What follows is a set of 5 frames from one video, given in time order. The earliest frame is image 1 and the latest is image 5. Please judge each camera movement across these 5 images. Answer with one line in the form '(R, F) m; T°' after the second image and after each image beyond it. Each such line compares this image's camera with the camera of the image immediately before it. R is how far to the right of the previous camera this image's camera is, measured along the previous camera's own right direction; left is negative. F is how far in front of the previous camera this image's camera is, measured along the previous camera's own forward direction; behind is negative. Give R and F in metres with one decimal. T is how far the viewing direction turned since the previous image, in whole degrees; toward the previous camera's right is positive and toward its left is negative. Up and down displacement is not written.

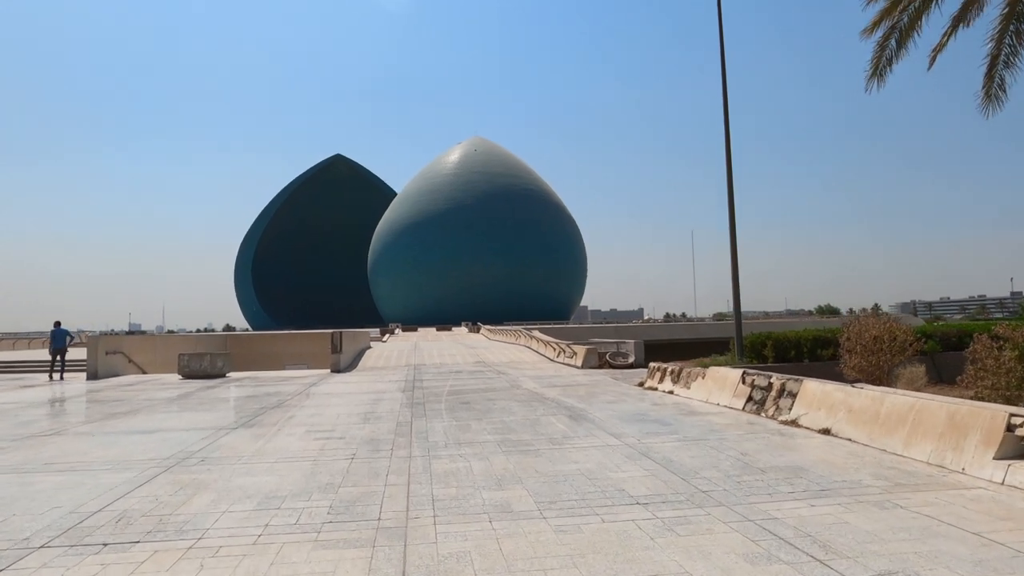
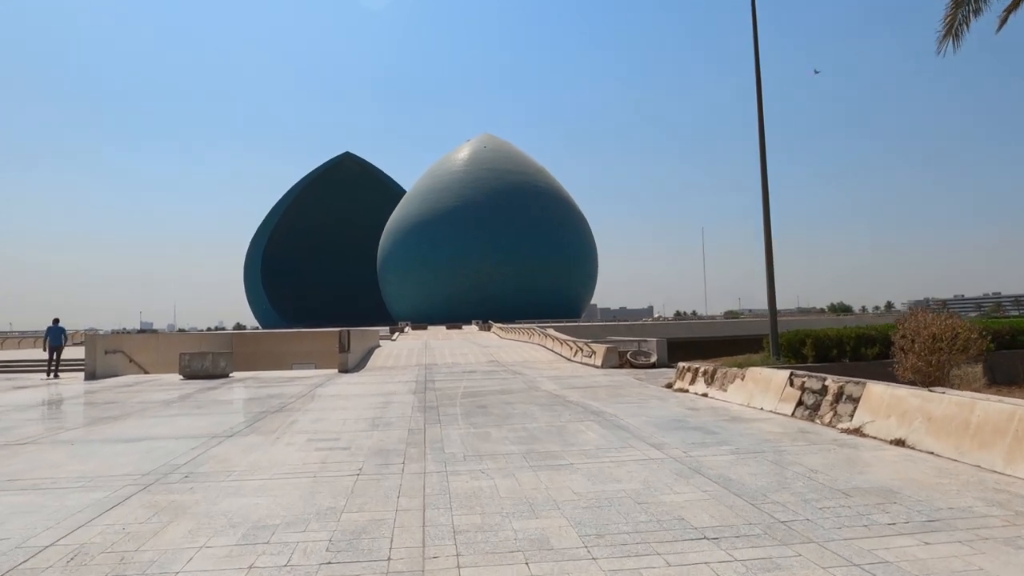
(-0.2, +0.9) m; -1°
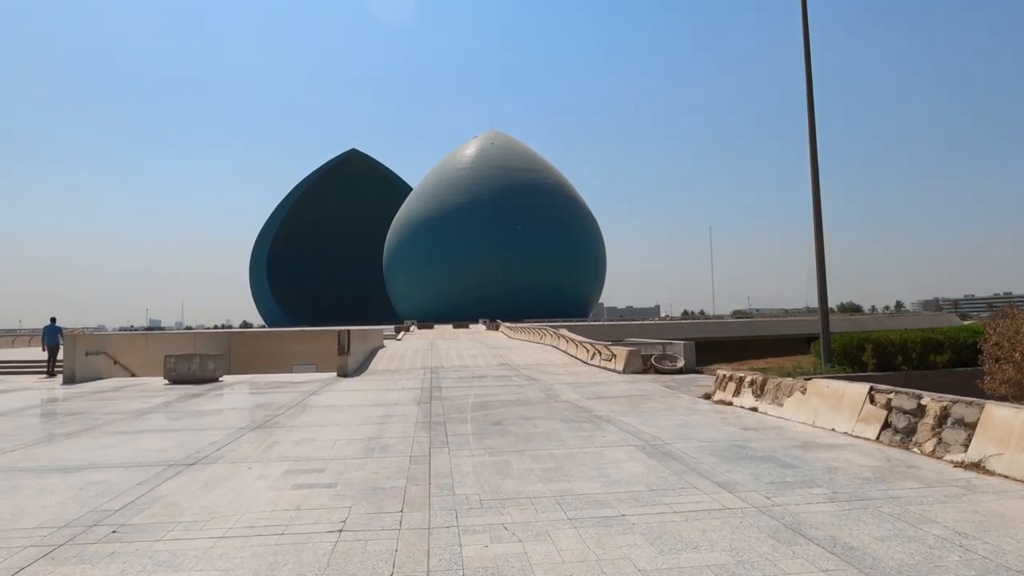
(-0.2, +1.4) m; -1°
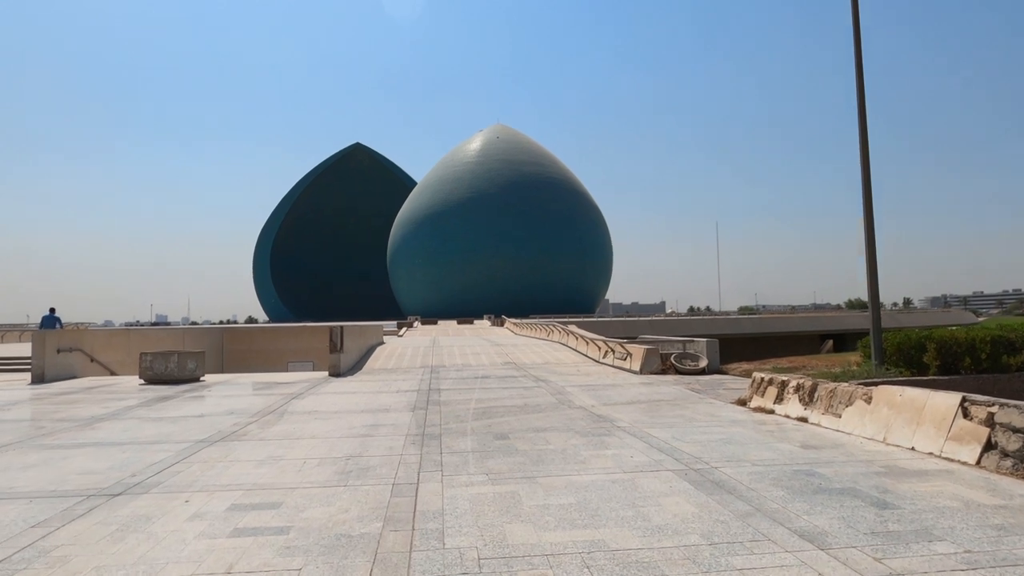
(0.0, +1.3) m; 0°
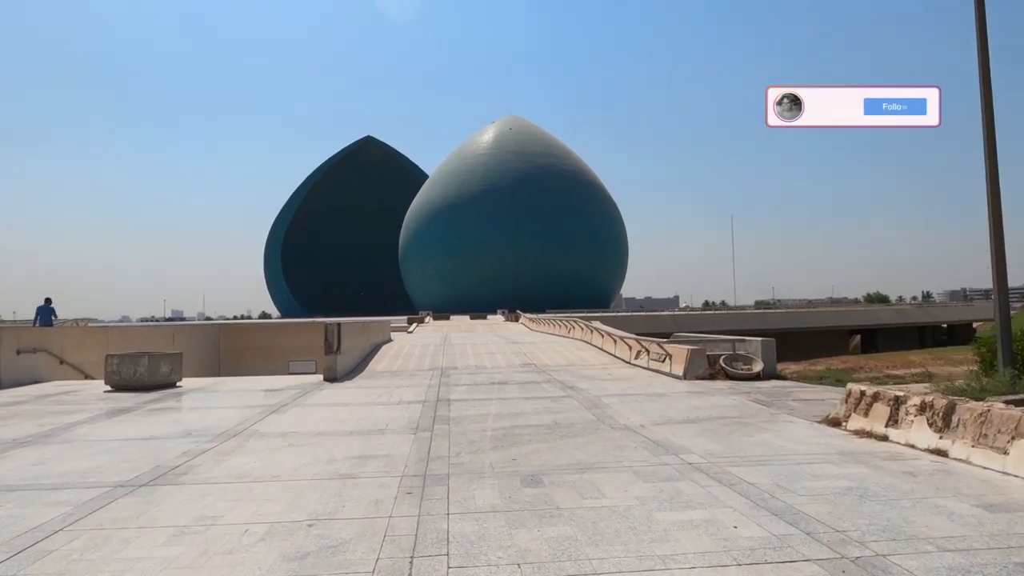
(-0.2, +2.0) m; -1°
